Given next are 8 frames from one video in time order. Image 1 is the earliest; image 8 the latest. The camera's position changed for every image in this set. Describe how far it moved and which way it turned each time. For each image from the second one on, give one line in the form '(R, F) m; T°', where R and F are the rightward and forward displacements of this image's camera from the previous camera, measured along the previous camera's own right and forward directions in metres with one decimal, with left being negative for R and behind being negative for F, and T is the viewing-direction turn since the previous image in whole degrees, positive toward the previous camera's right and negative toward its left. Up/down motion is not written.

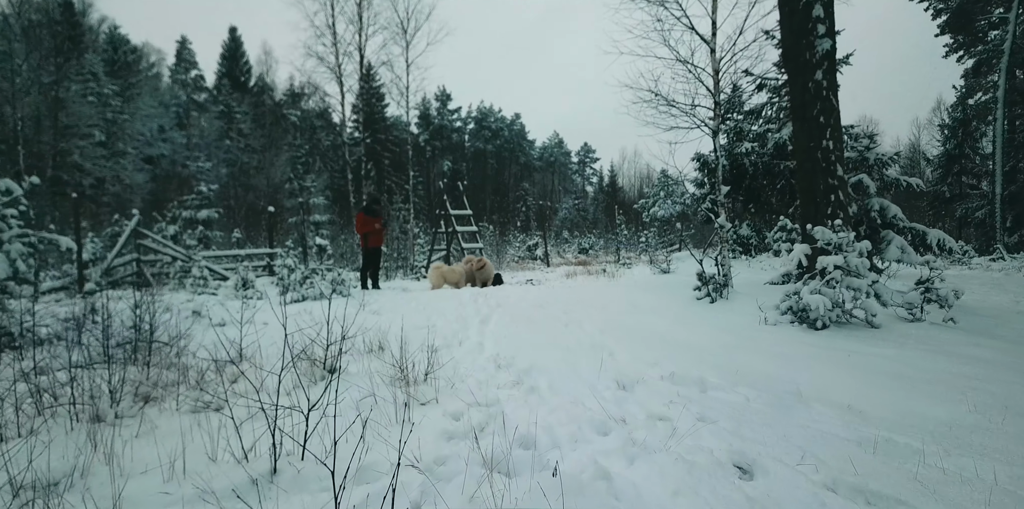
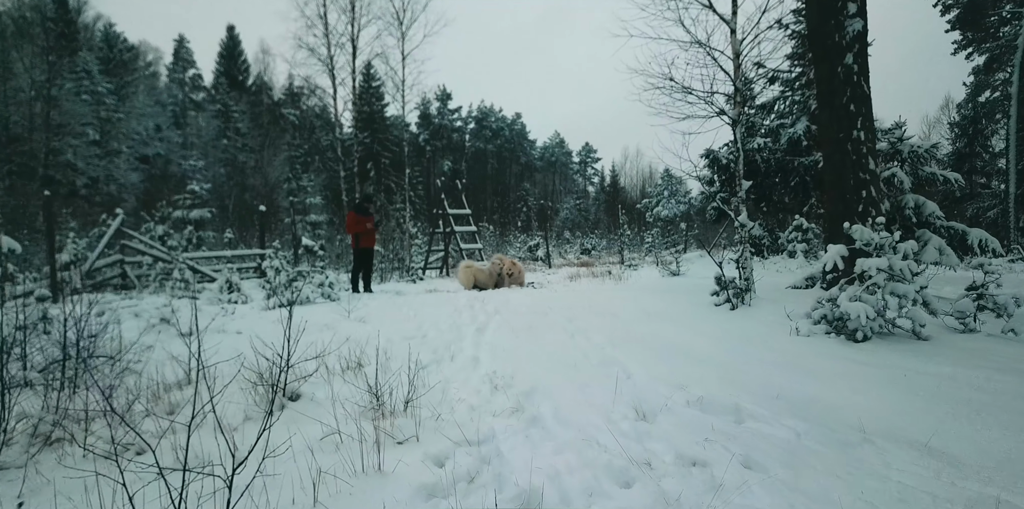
(0.0, +0.6) m; 0°
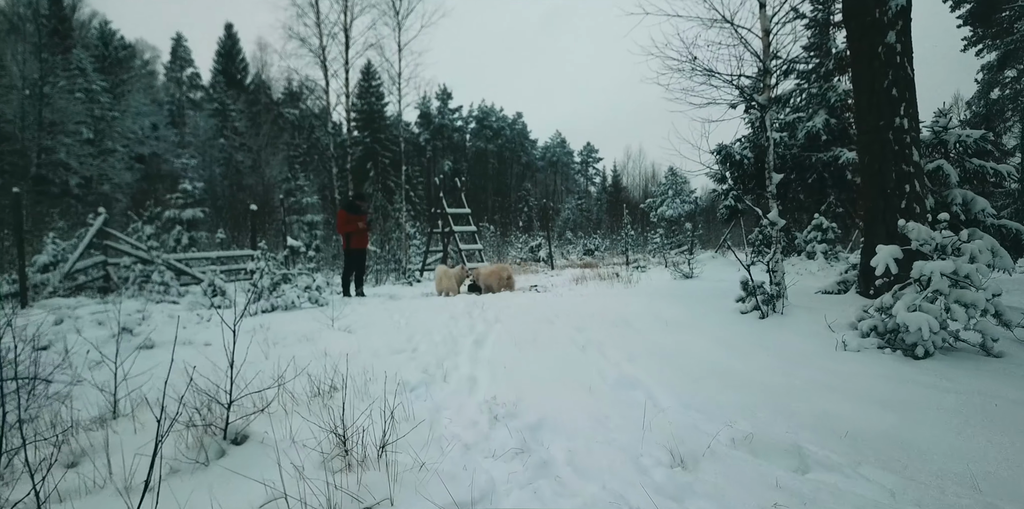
(0.0, +0.6) m; 0°
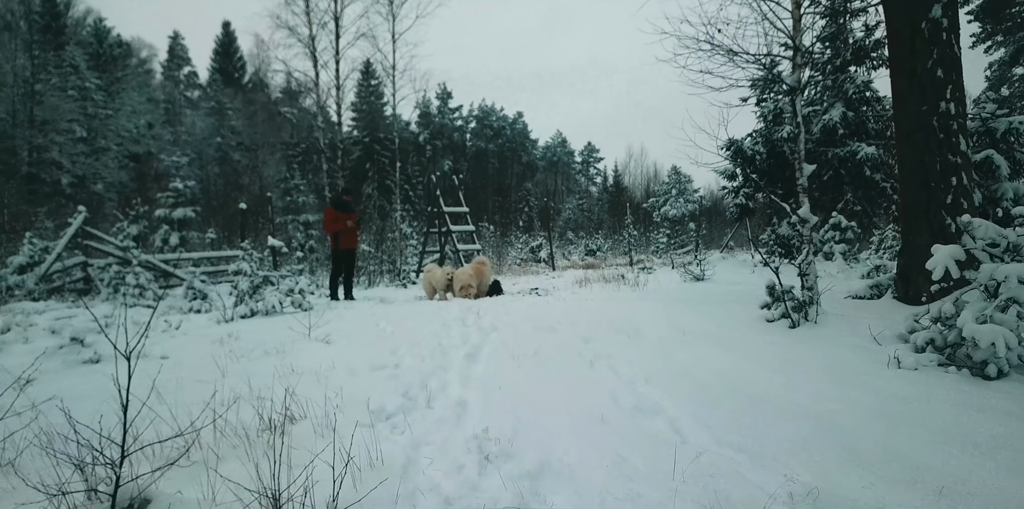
(0.0, +0.6) m; 0°
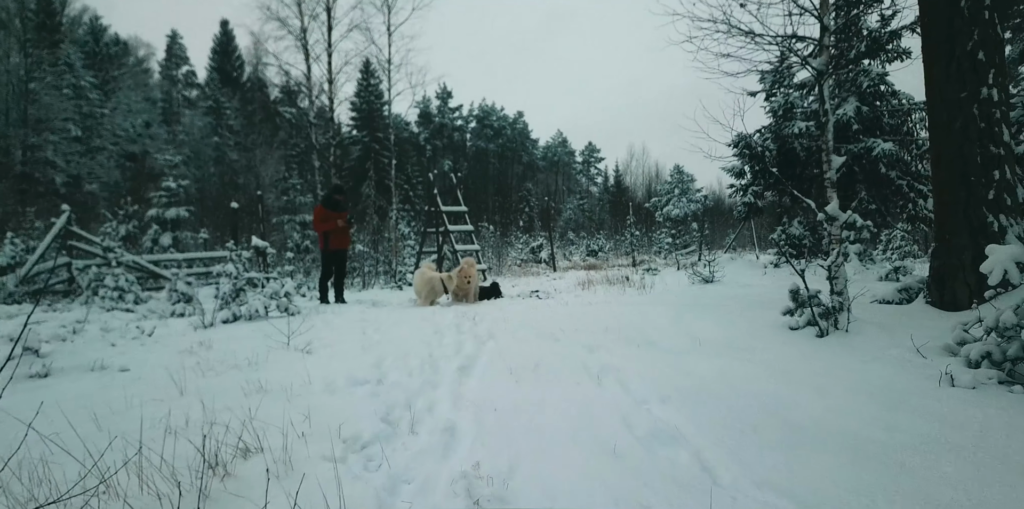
(0.0, +0.4) m; 0°
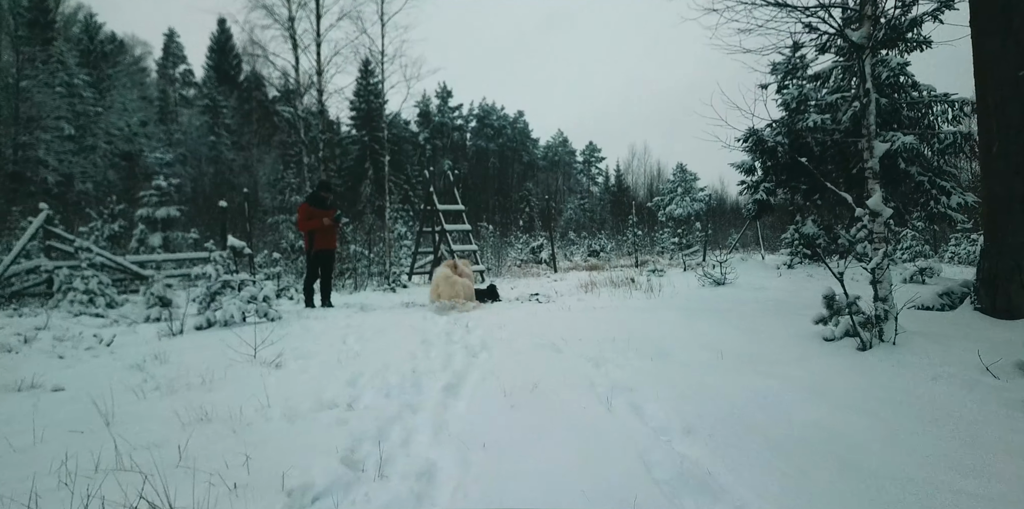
(0.0, +0.5) m; 0°
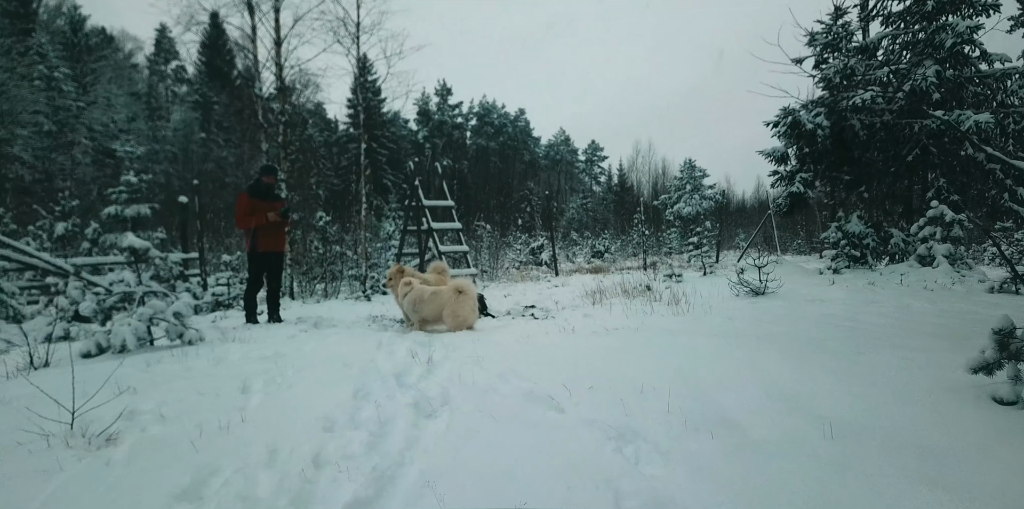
(+0.2, +1.5) m; 0°
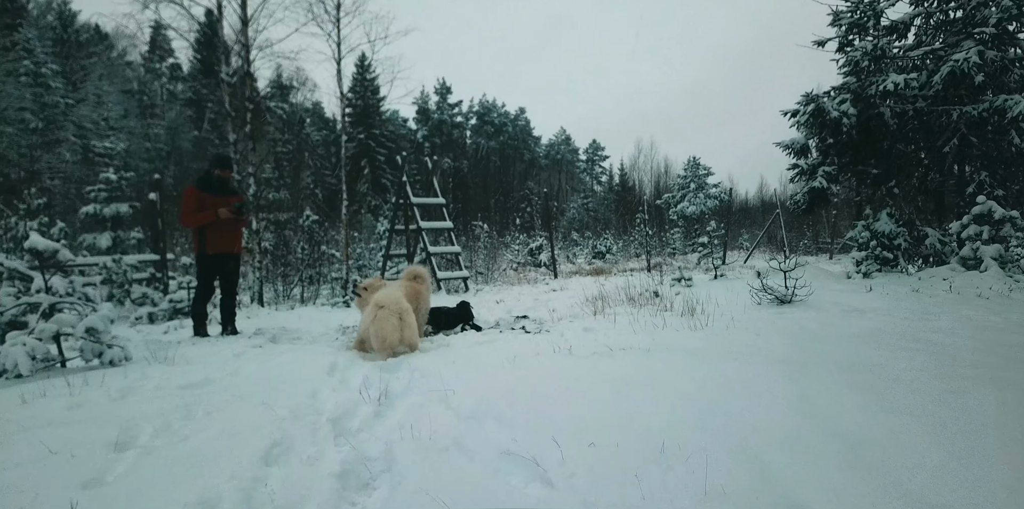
(+0.1, +0.8) m; 0°
